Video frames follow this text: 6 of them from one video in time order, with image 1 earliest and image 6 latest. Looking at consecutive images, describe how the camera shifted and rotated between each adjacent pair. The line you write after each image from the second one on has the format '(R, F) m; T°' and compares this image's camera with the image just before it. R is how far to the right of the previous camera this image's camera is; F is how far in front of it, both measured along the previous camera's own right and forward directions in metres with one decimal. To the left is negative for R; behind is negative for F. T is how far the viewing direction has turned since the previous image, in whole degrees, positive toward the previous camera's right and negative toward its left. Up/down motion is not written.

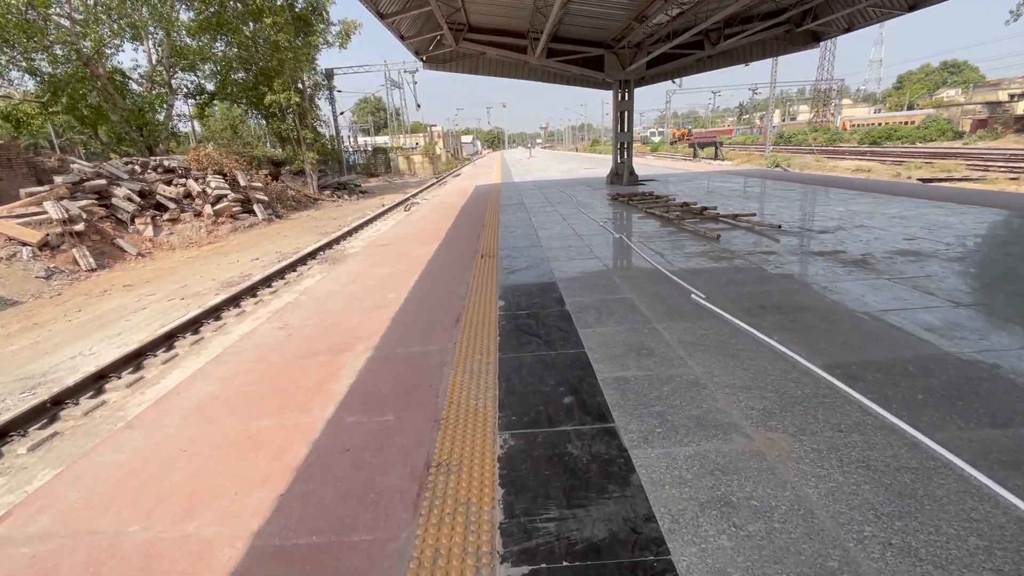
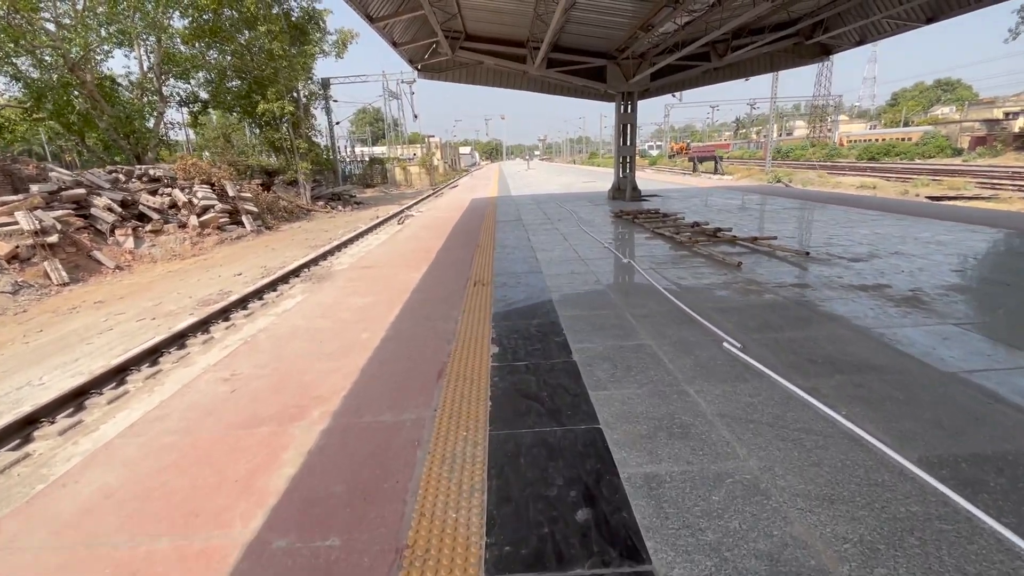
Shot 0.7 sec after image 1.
(0.0, +0.6) m; 0°
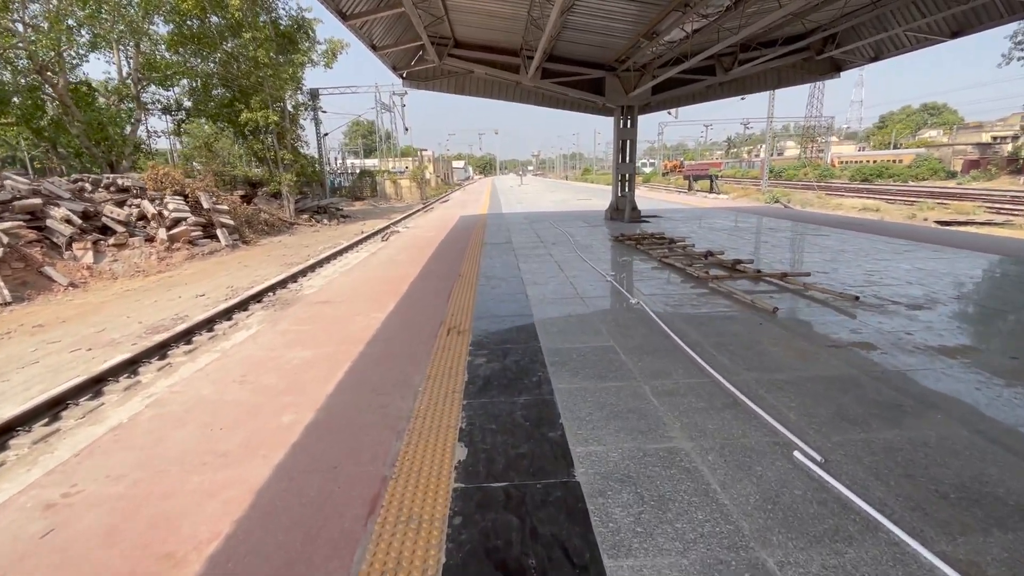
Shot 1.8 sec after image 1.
(+0.1, +1.0) m; +1°
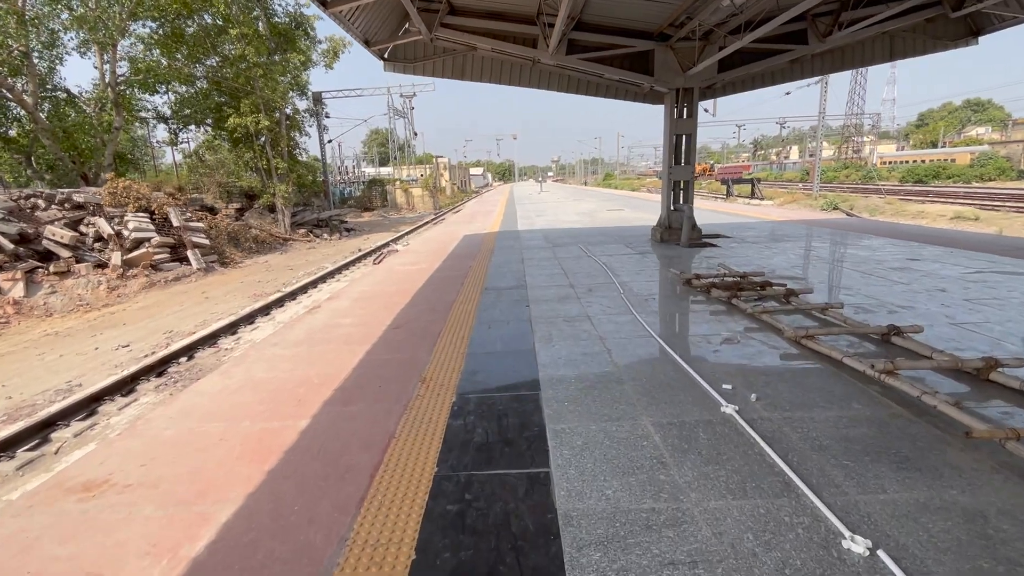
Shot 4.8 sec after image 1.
(+0.1, +2.9) m; -2°
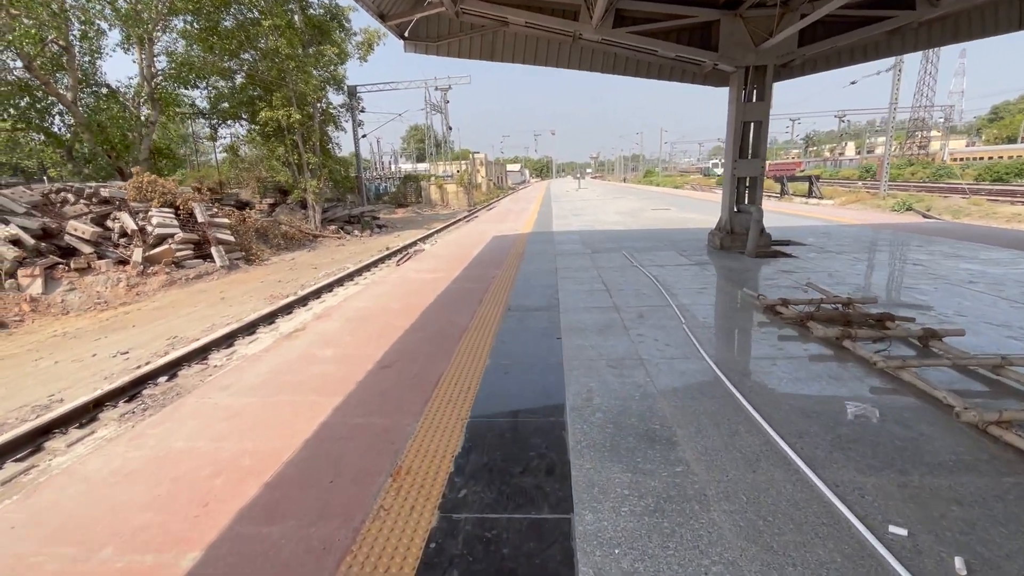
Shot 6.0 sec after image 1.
(+0.1, +1.1) m; -4°
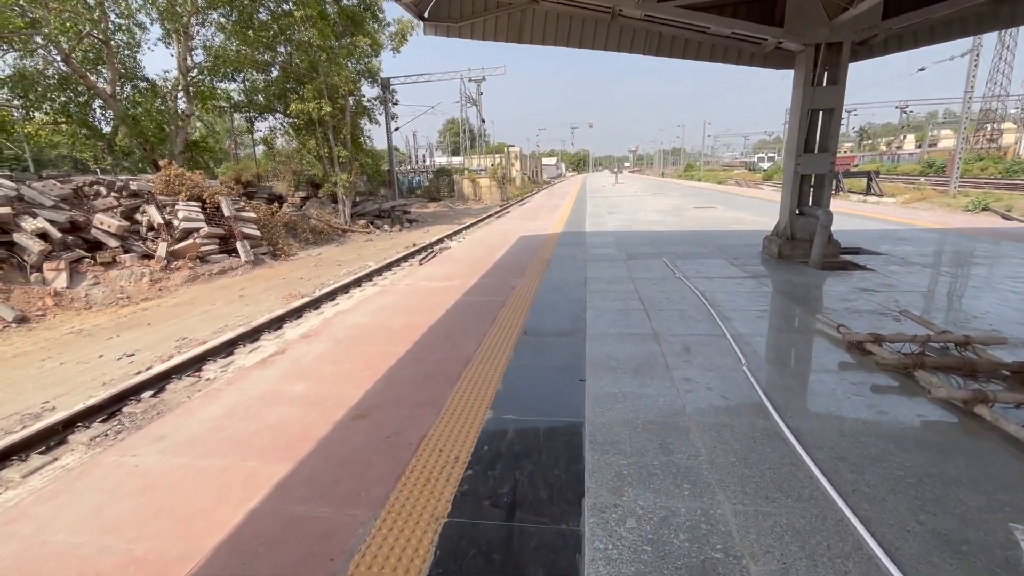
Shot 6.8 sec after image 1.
(+0.1, +0.8) m; -4°
